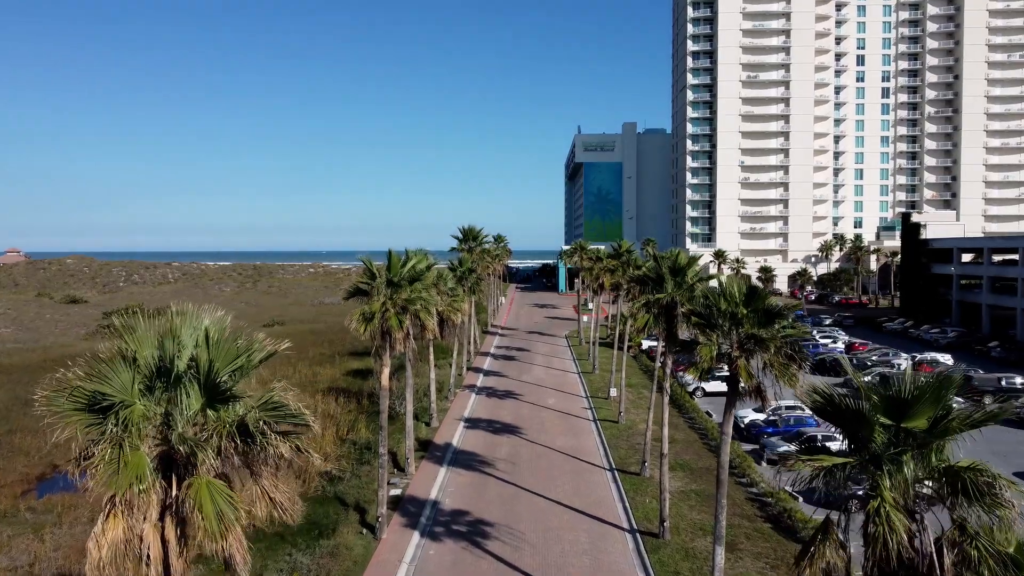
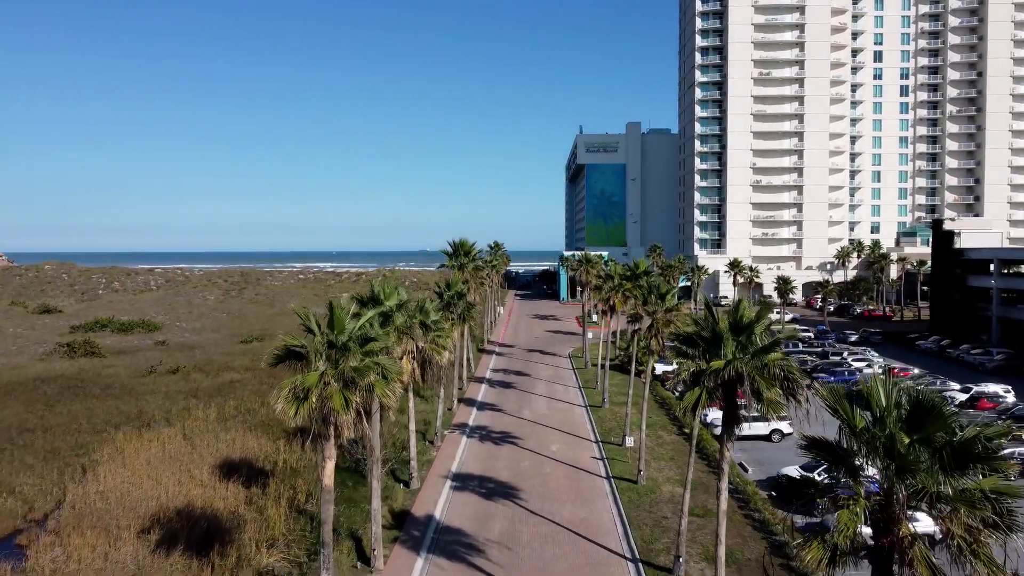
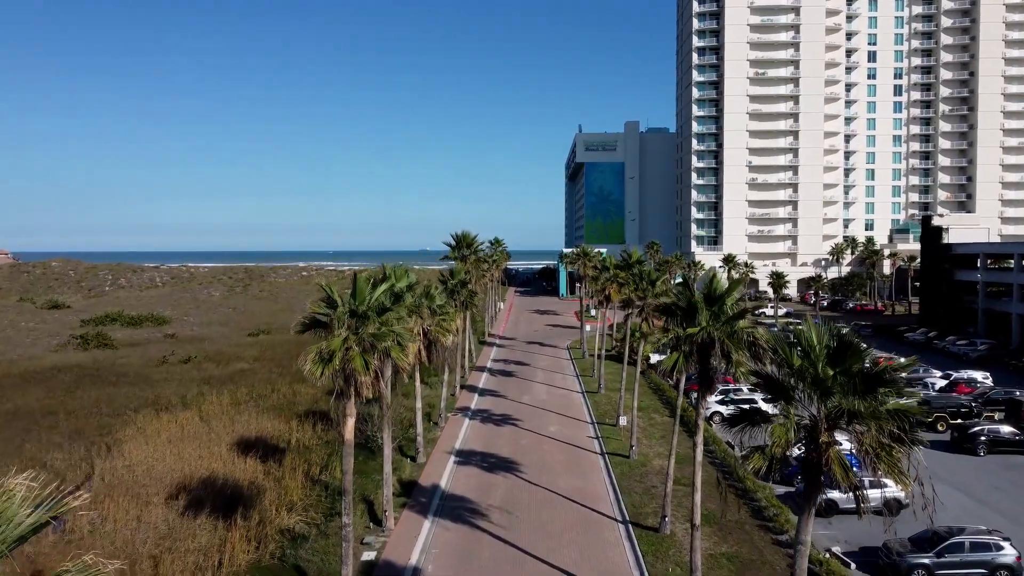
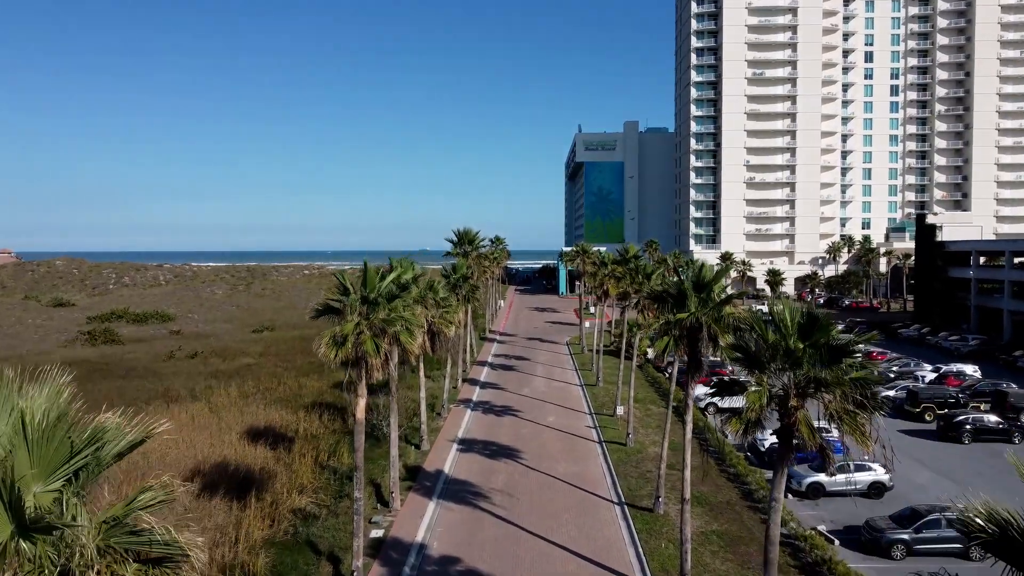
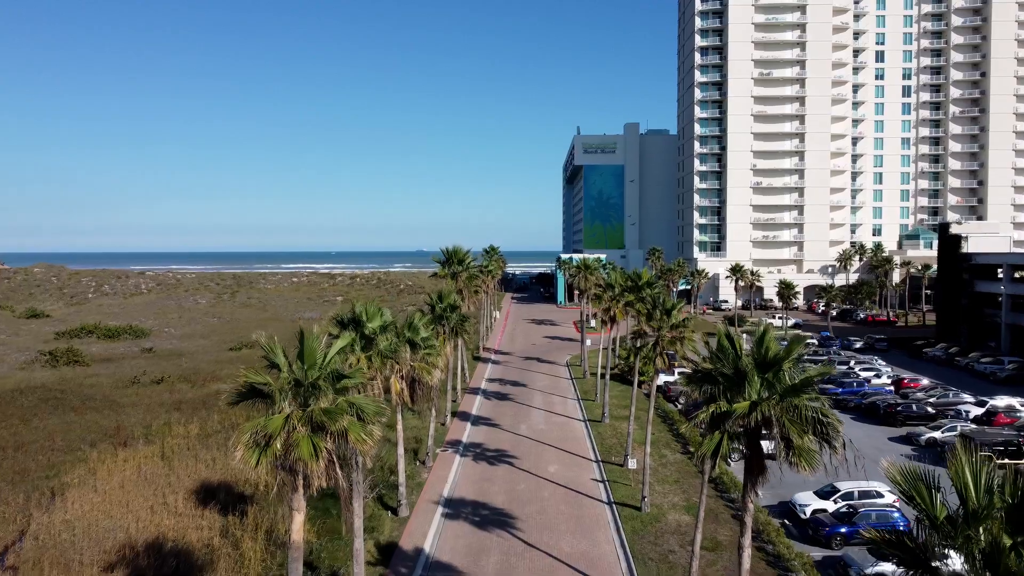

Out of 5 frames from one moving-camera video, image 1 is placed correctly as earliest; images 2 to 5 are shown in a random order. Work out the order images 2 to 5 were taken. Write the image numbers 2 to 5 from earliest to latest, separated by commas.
4, 3, 2, 5
